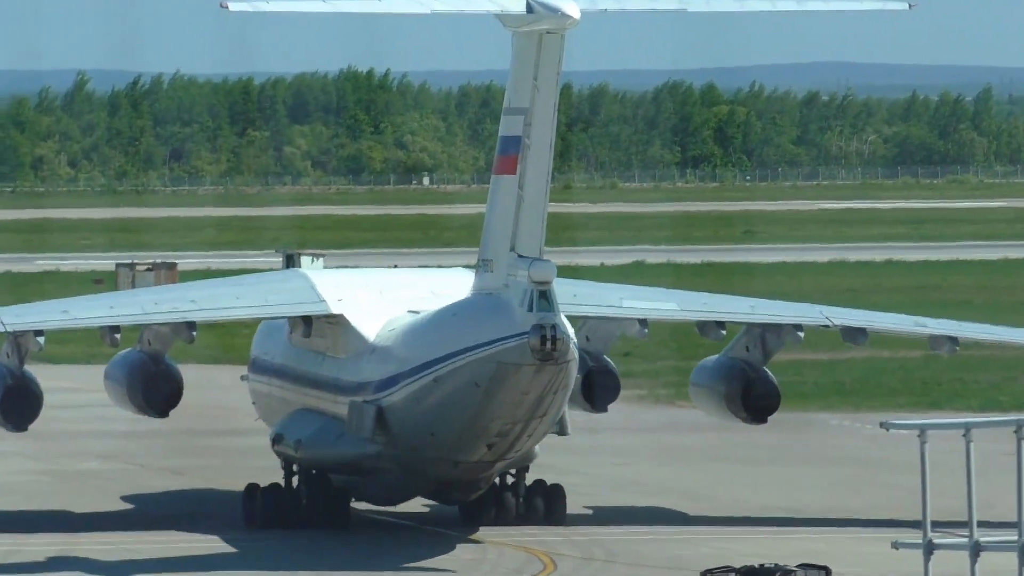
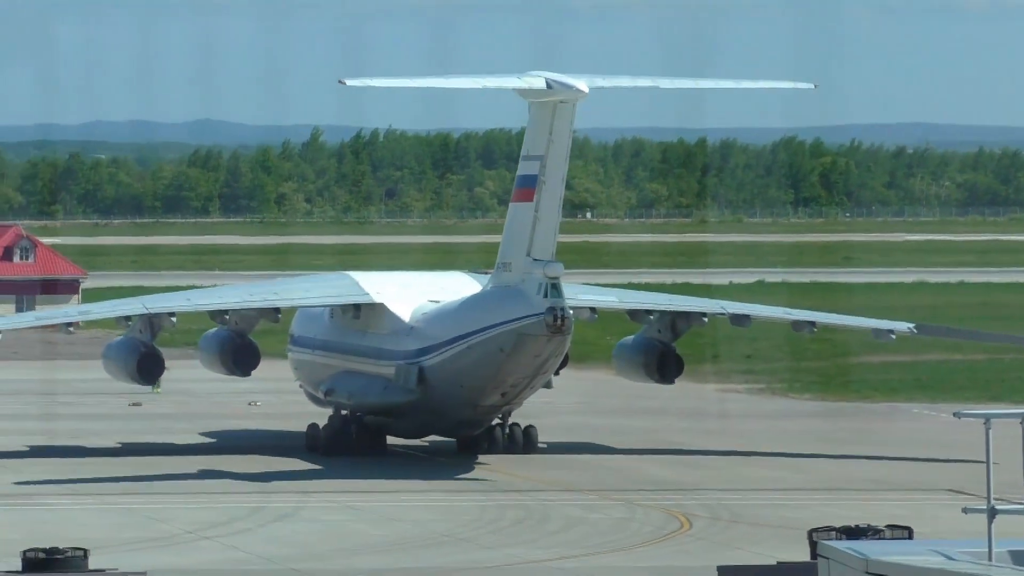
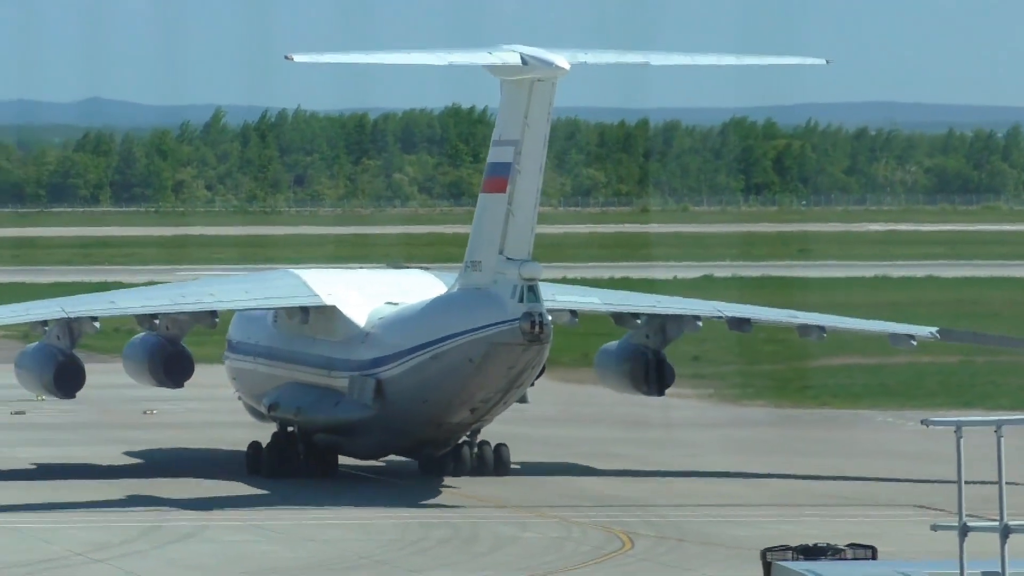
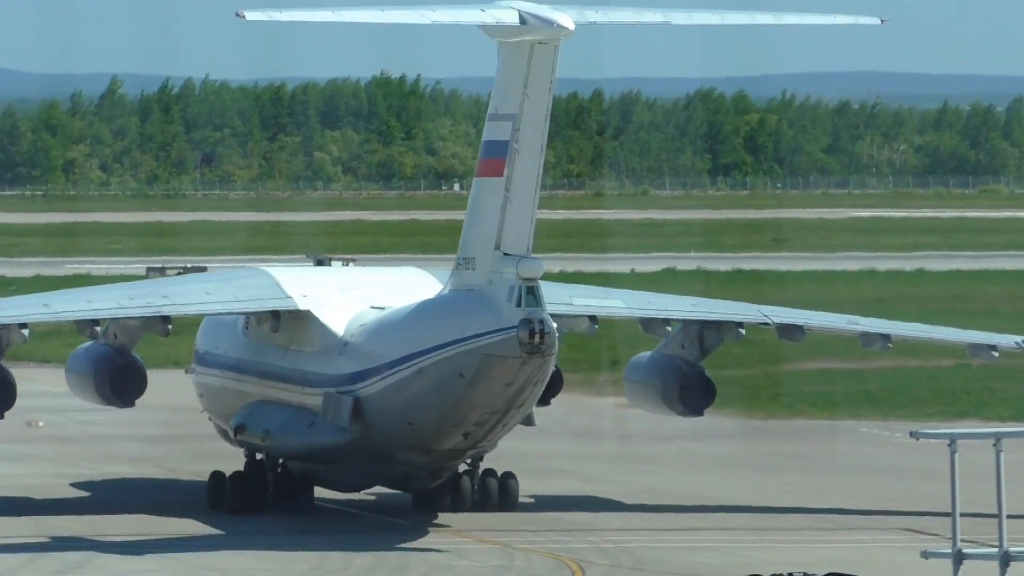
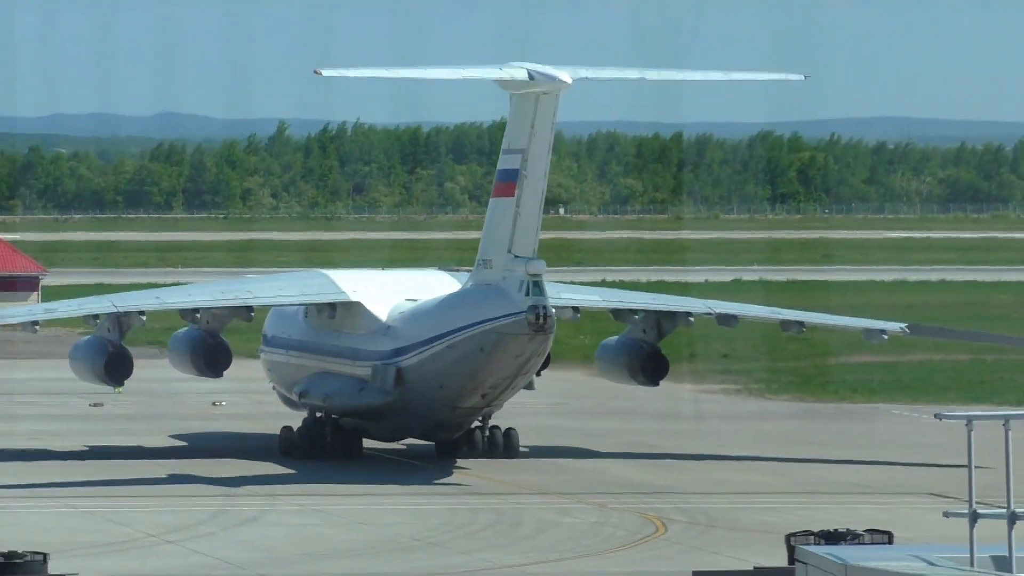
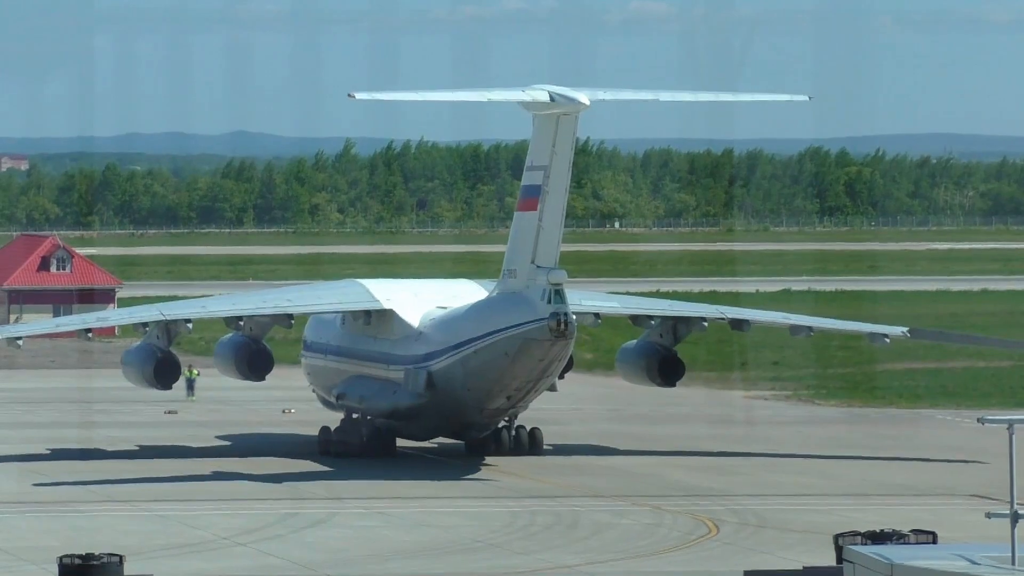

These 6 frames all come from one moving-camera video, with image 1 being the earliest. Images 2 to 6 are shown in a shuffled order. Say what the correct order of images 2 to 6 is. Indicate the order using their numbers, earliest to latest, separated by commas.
4, 3, 5, 2, 6
